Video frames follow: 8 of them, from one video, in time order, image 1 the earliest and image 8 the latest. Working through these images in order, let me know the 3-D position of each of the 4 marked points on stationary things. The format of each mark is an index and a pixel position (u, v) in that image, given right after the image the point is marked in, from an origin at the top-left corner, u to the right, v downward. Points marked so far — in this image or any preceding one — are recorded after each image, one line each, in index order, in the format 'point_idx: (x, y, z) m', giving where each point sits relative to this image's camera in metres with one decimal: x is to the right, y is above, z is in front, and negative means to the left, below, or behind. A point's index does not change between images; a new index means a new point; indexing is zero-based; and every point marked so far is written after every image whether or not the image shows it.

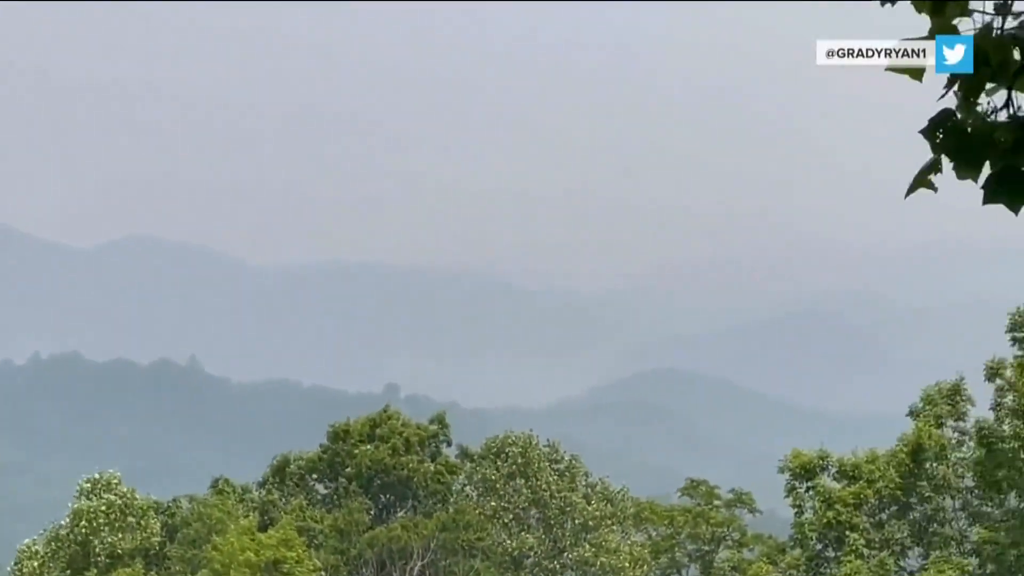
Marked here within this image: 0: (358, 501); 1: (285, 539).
0: (-1.0, -1.3, +9.2) m
1: (-1.3, -1.4, +8.3) m
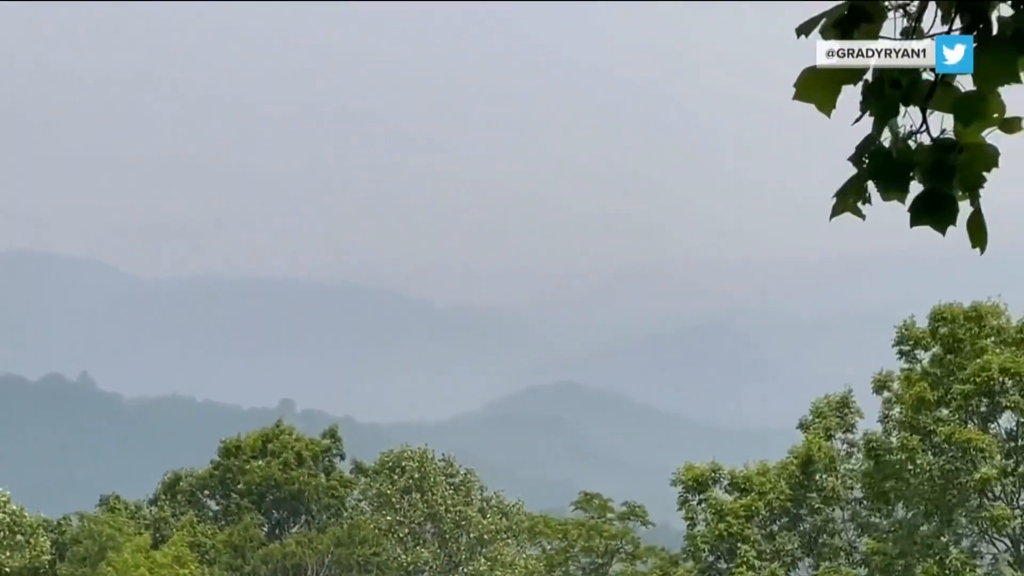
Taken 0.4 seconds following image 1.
0: (-1.6, -1.4, +9.2) m
1: (-1.9, -1.5, +8.2) m
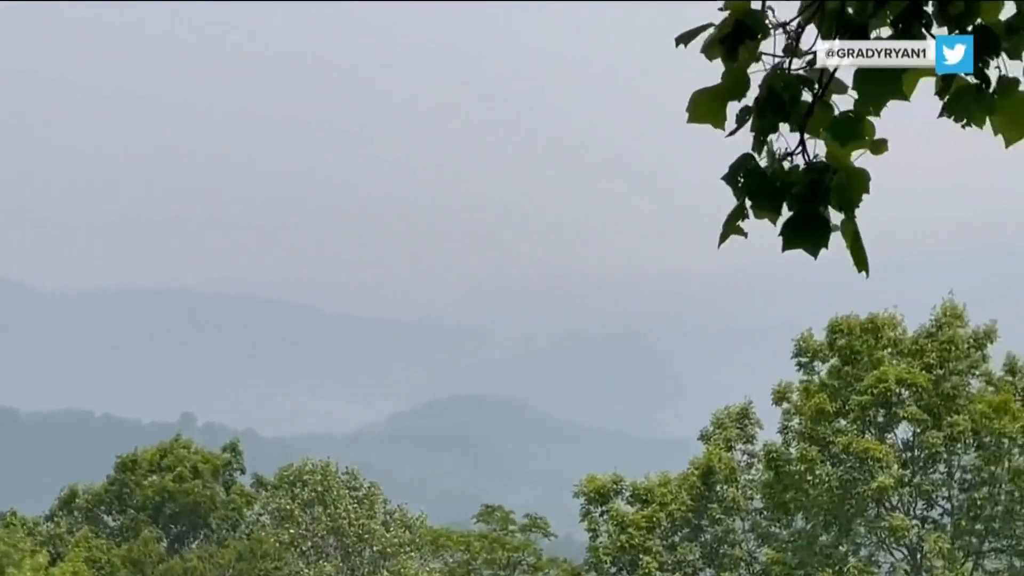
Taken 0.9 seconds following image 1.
0: (-2.2, -1.5, +9.1) m
1: (-2.4, -1.5, +8.1) m
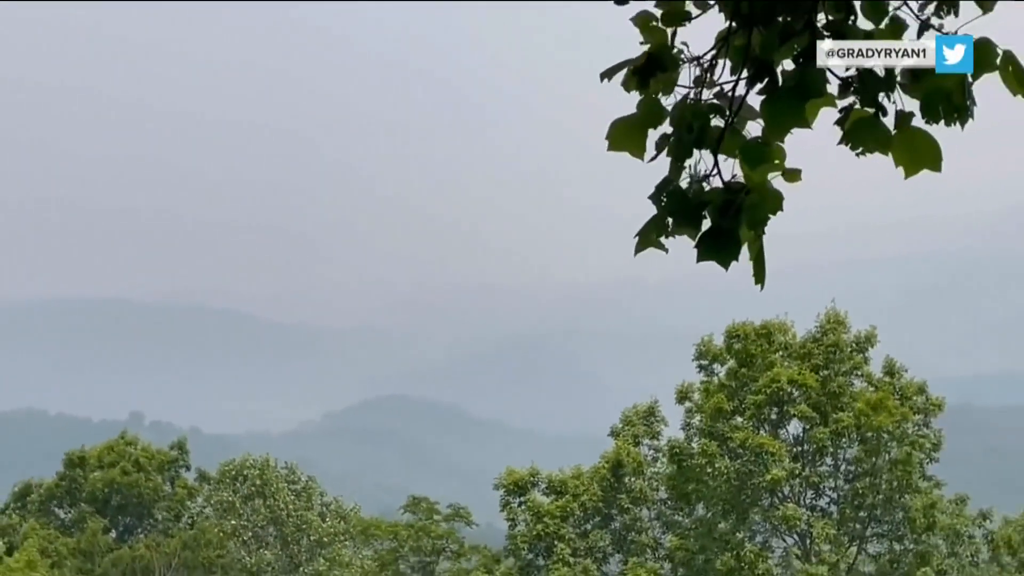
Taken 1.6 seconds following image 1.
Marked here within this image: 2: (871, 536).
0: (-2.7, -1.5, +9.7) m
1: (-2.8, -1.6, +8.8) m
2: (+2.2, -1.5, +9.1) m
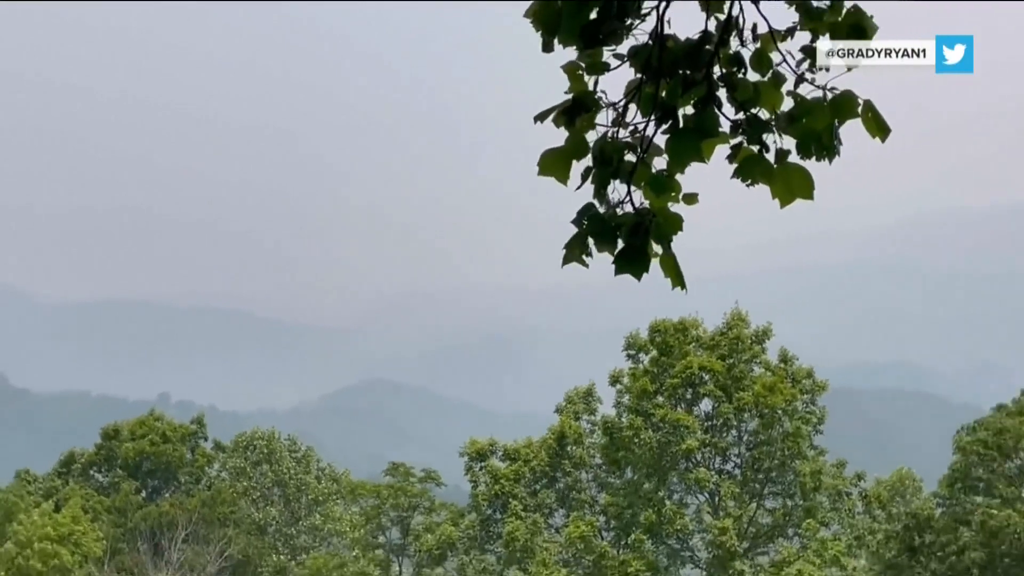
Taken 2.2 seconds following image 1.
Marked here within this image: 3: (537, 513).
0: (-2.9, -1.5, +11.7) m
1: (-3.1, -1.6, +10.8) m
2: (+1.9, -1.5, +11.1) m
3: (+0.2, -1.7, +11.1) m
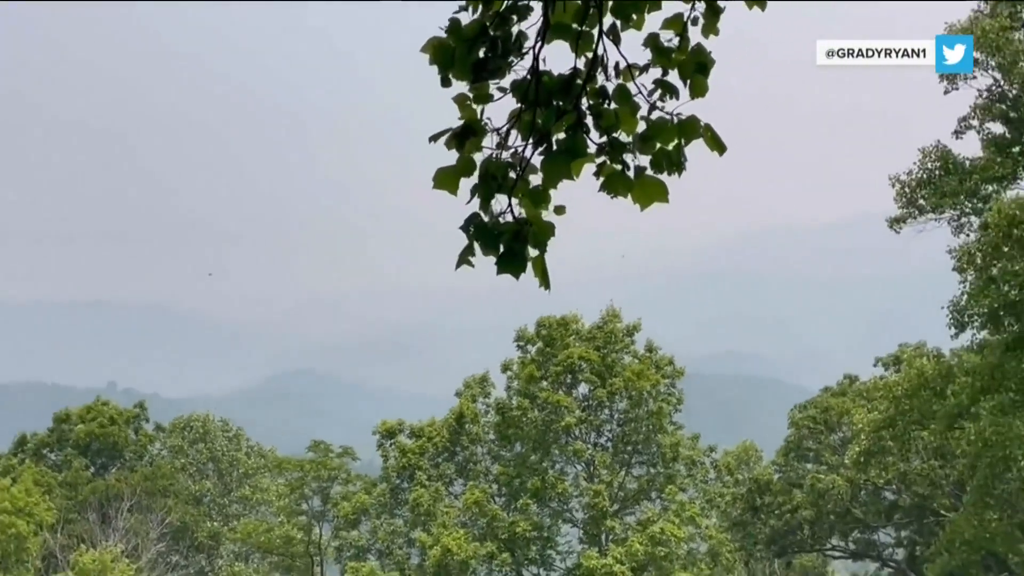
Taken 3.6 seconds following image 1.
0: (-3.8, -1.5, +13.3) m
1: (-3.9, -1.6, +12.4) m
2: (+1.1, -1.5, +13.2) m
3: (-0.6, -1.7, +12.9) m
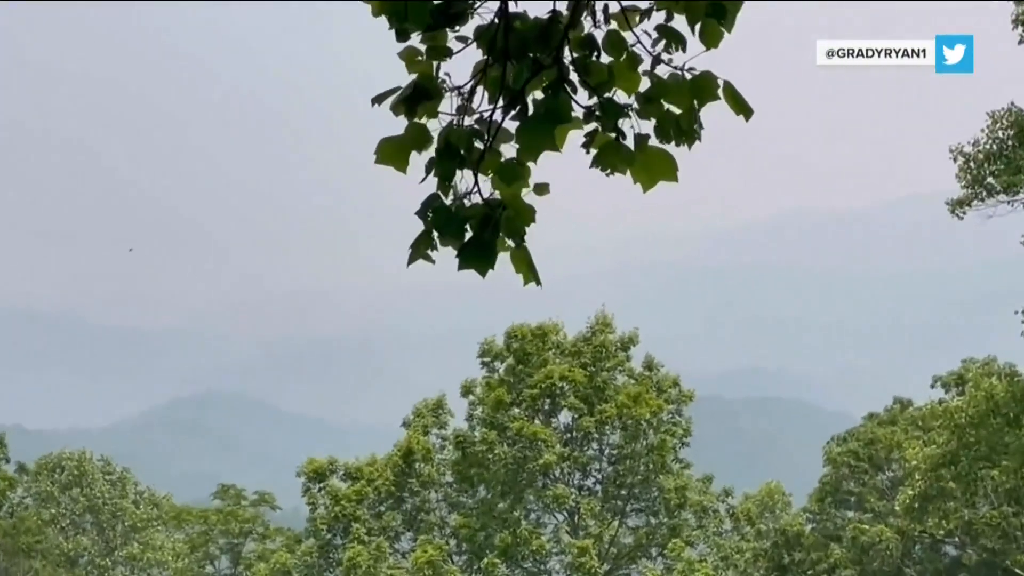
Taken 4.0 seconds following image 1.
0: (-4.1, -1.6, +10.4) m
1: (-4.1, -1.6, +9.4) m
2: (+0.8, -1.5, +10.4) m
3: (-0.9, -1.7, +10.1) m
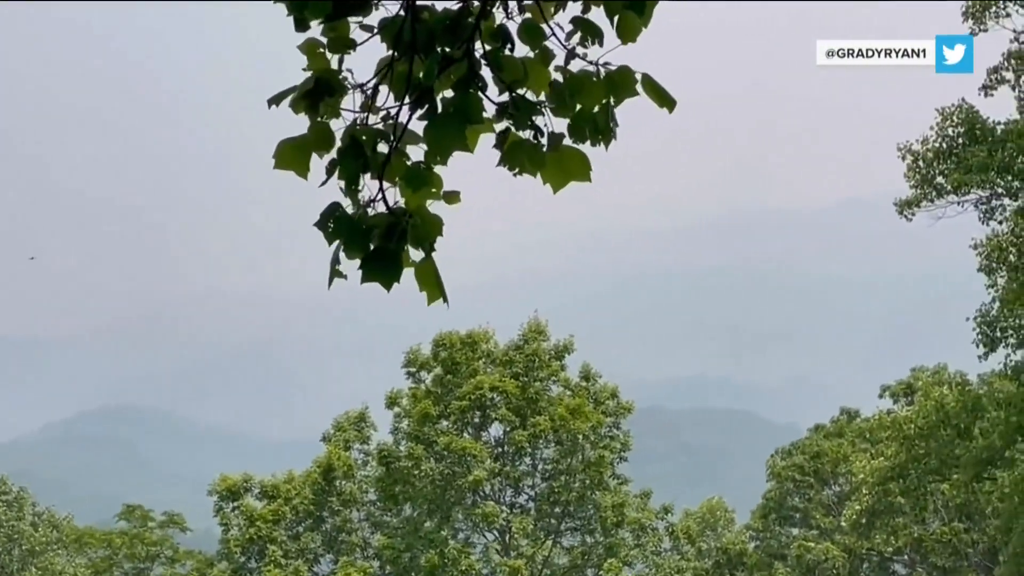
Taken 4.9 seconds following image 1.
0: (-4.5, -1.6, +9.6) m
1: (-4.5, -1.7, +8.6) m
2: (+0.3, -1.6, +9.8) m
3: (-1.3, -1.7, +9.5) m
